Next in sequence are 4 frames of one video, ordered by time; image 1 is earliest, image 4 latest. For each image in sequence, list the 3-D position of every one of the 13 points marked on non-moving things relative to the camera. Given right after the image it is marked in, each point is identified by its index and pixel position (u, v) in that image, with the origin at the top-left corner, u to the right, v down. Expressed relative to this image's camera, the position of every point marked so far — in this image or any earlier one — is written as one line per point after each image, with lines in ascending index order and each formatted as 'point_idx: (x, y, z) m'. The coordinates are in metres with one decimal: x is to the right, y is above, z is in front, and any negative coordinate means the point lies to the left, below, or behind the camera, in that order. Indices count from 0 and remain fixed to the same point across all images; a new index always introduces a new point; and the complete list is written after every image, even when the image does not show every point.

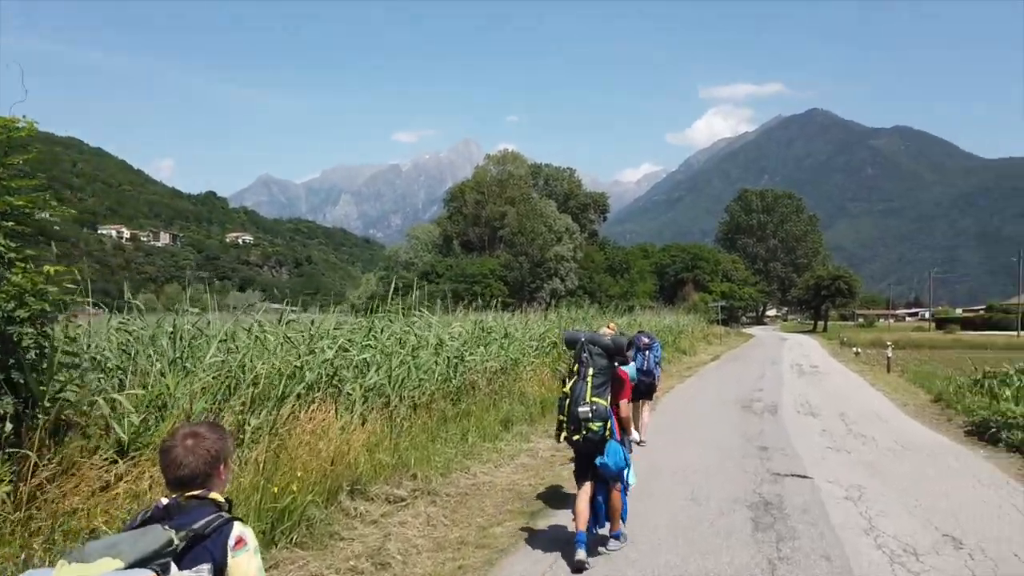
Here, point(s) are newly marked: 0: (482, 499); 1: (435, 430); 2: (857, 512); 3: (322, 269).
0: (-0.3, -2.1, +7.6) m
1: (-1.0, -1.8, +9.5) m
2: (+3.1, -2.0, +6.8) m
3: (-4.7, +0.5, +18.9) m
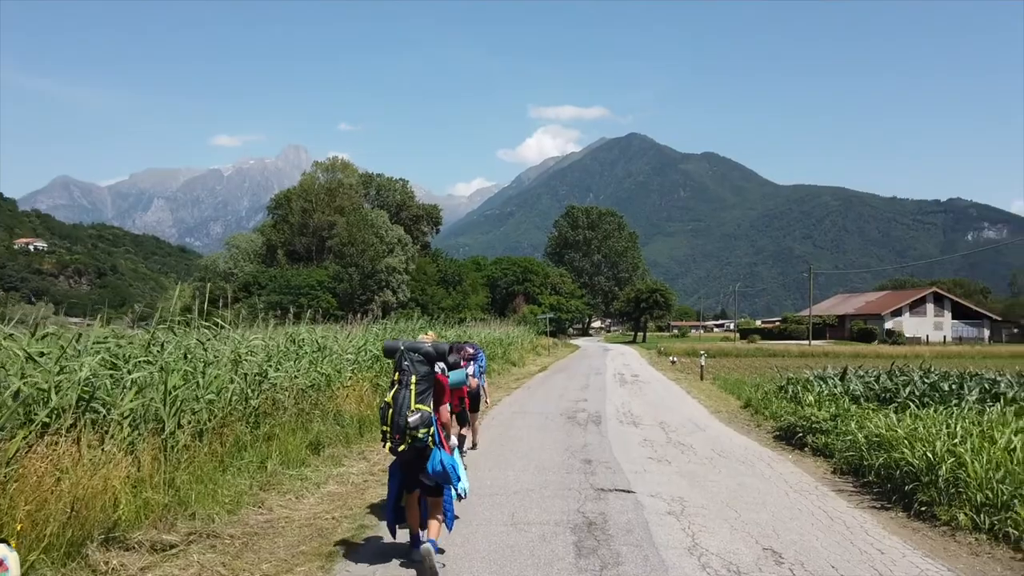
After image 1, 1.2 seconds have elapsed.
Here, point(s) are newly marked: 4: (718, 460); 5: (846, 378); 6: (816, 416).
0: (-2.1, -2.2, +6.5) m
1: (-3.2, -1.9, +8.2) m
2: (+1.5, -2.1, +6.5) m
3: (-8.8, +0.3, +16.7) m
4: (+2.8, -2.3, +10.0) m
5: (+6.1, -1.6, +13.6) m
6: (+4.4, -1.8, +10.8) m
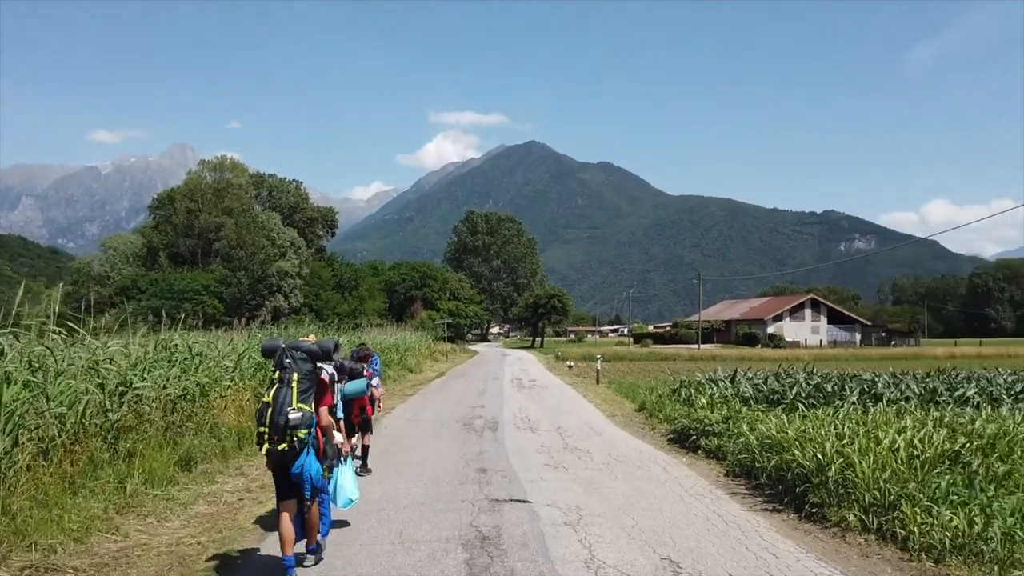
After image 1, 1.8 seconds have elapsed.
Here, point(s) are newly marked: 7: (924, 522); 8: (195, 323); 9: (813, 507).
0: (-3.0, -2.2, +5.8) m
1: (-4.3, -1.9, +7.3) m
2: (+0.5, -2.1, +6.2) m
3: (-11.0, +0.2, +15.0) m
4: (+1.4, -2.3, +9.9) m
5: (+4.2, -1.7, +13.9) m
6: (+2.8, -1.9, +10.8) m
7: (+3.1, -1.8, +5.6) m
8: (-7.3, -0.8, +17.0) m
9: (+2.7, -2.0, +6.8) m
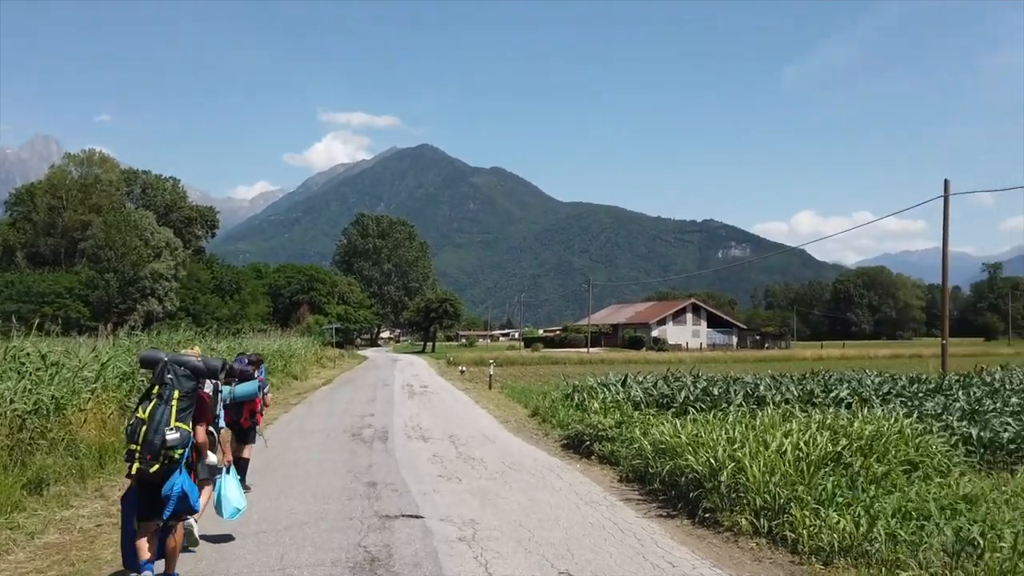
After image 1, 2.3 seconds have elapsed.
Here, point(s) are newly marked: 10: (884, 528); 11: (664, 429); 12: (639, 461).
0: (-3.7, -2.2, +5.0) m
1: (-5.2, -1.9, +6.4) m
2: (-0.3, -2.1, +5.9) m
3: (-13.0, +0.2, +13.0) m
4: (0.0, -2.4, +9.7) m
5: (+2.2, -1.8, +14.1) m
6: (+1.3, -2.0, +10.9) m
7: (+2.3, -1.8, +5.7) m
8: (-9.6, -0.8, +15.5) m
9: (+1.8, -2.0, +6.8) m
10: (+2.7, -1.7, +5.4) m
11: (+1.8, -1.6, +8.8) m
12: (+1.5, -2.0, +8.6) m
